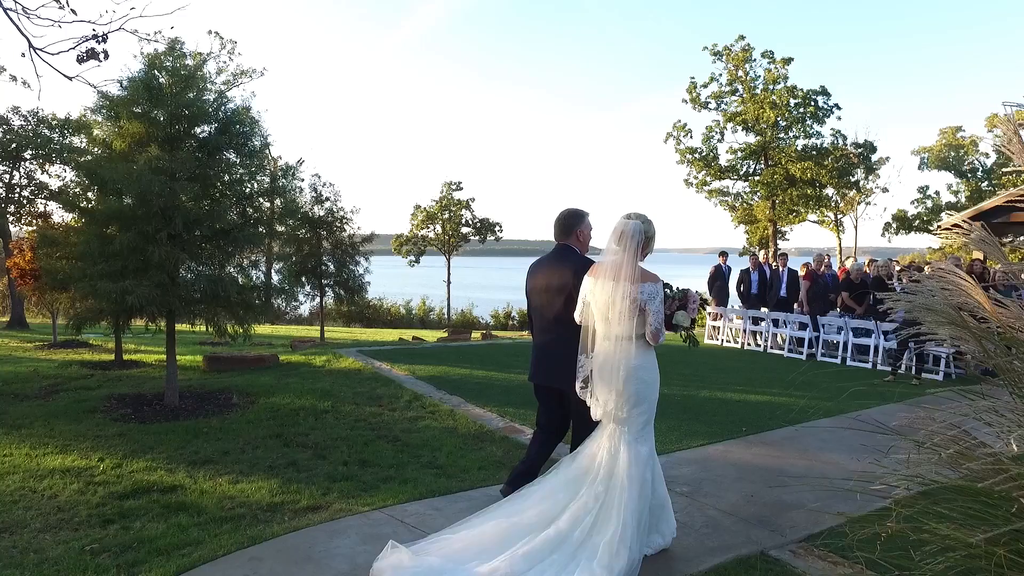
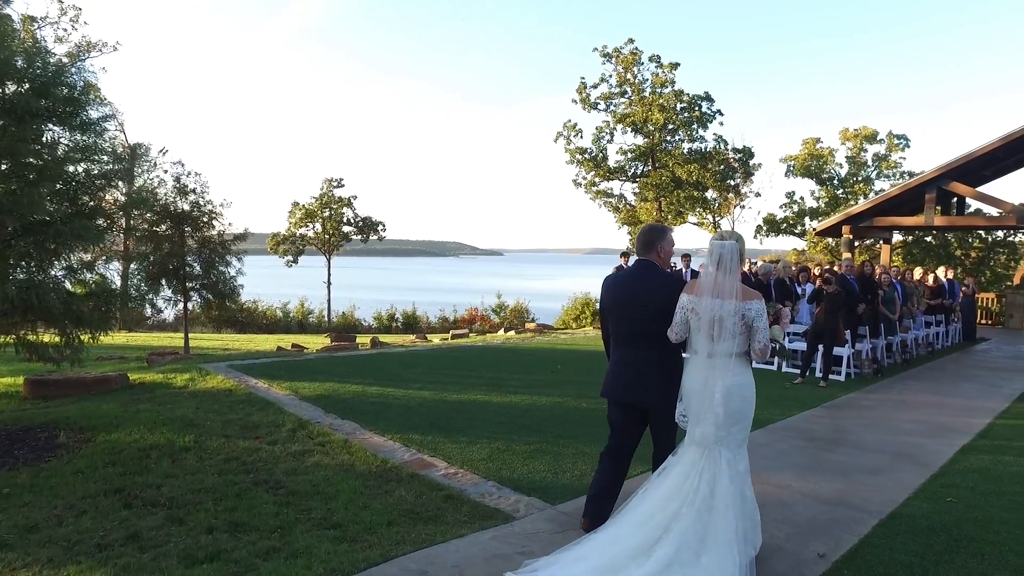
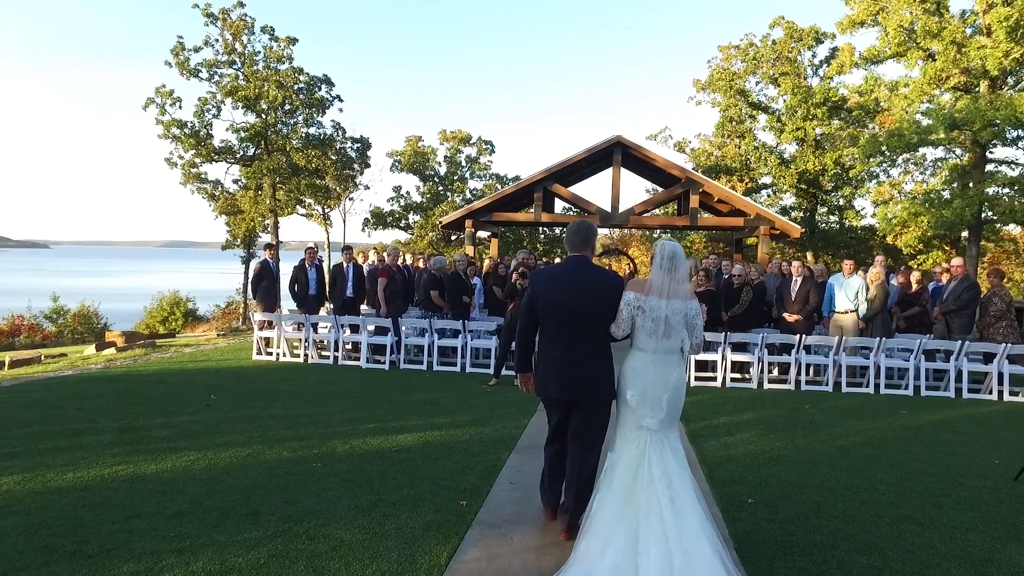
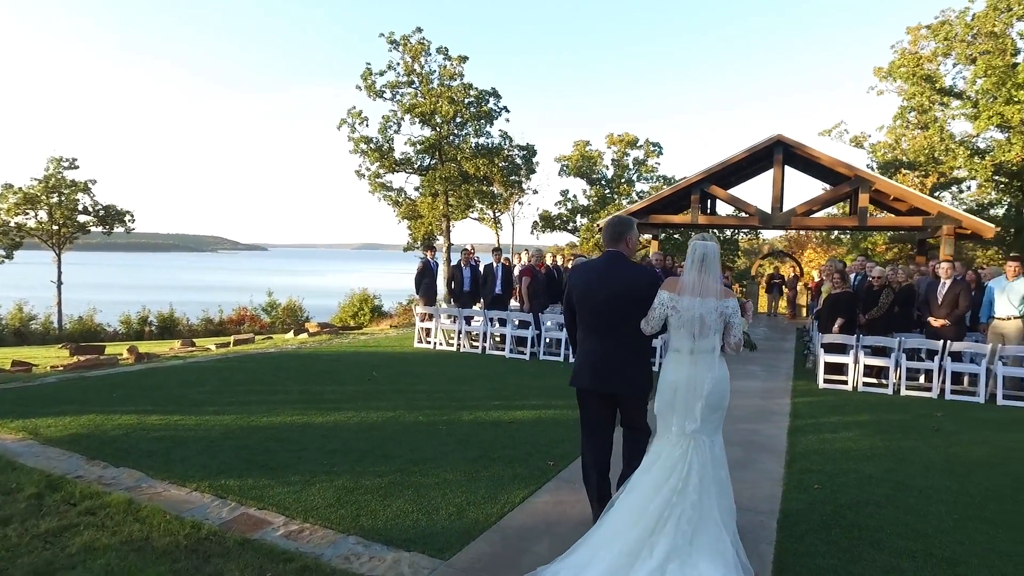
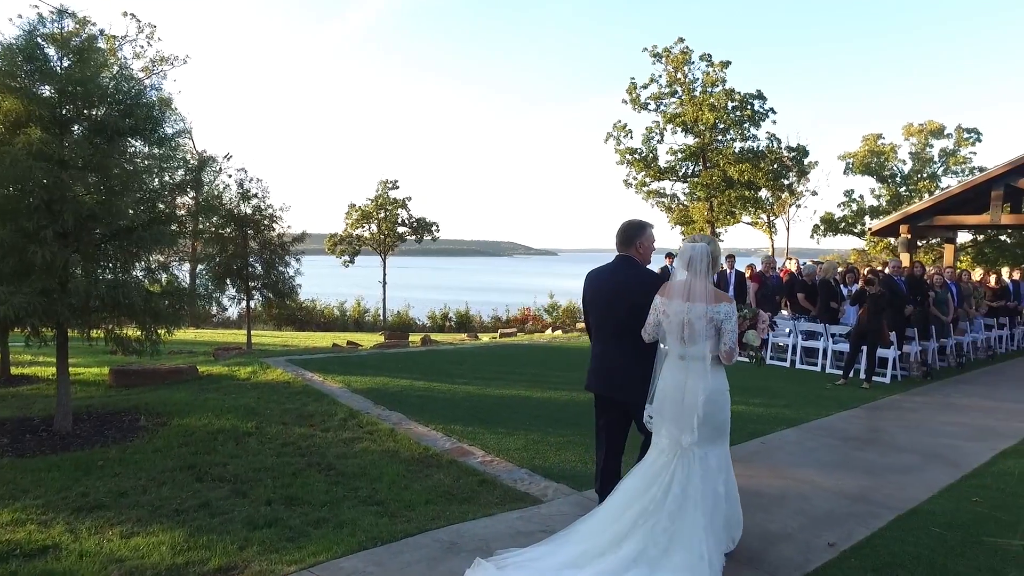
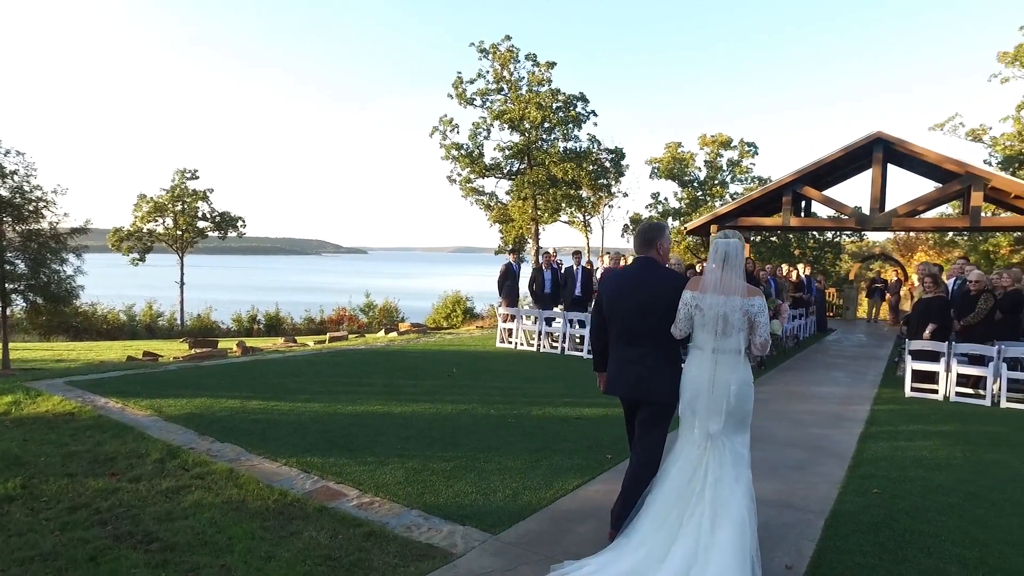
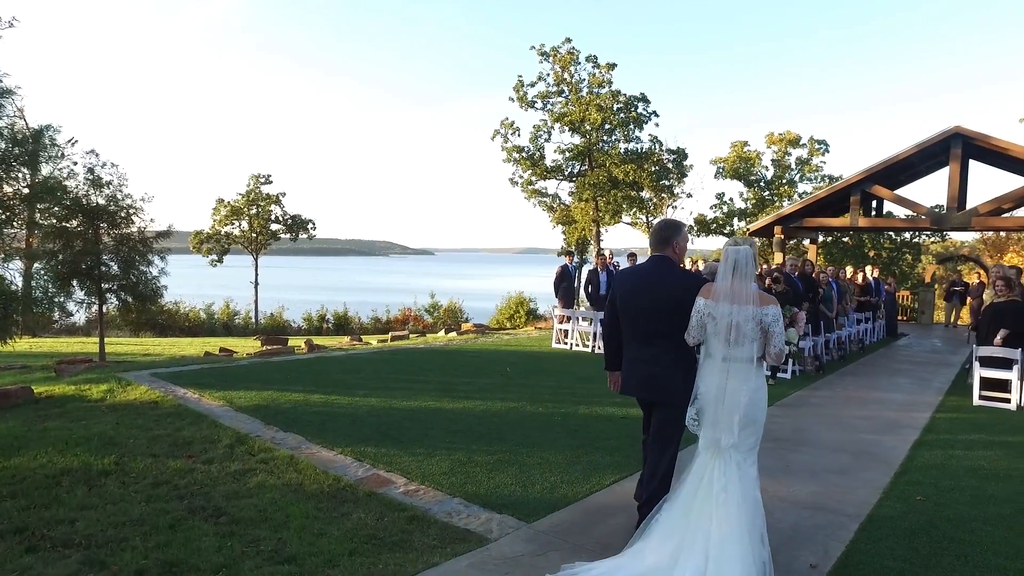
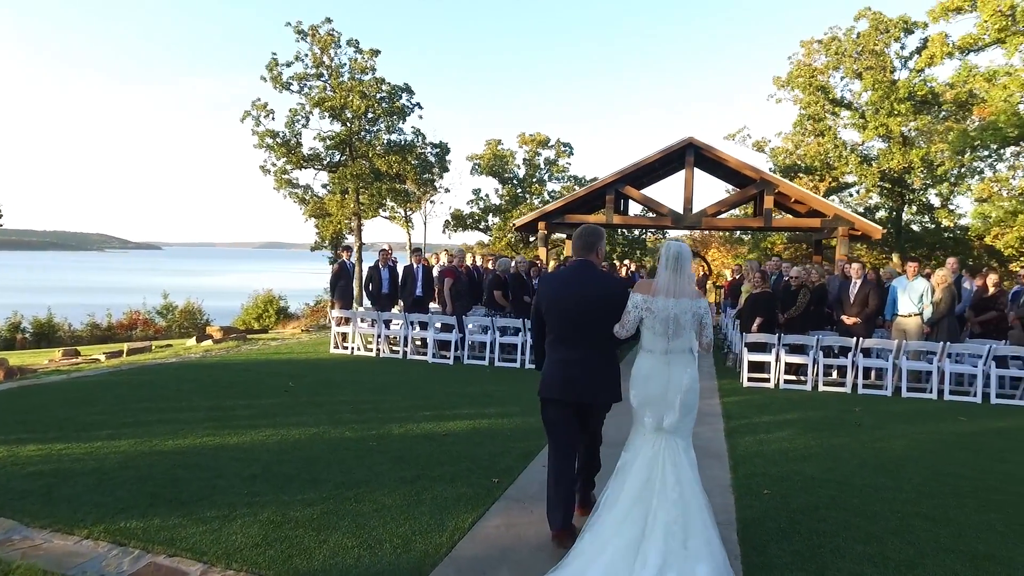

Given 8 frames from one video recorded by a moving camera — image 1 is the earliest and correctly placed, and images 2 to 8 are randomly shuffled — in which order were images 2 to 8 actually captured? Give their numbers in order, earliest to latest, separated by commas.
5, 2, 7, 6, 4, 8, 3
